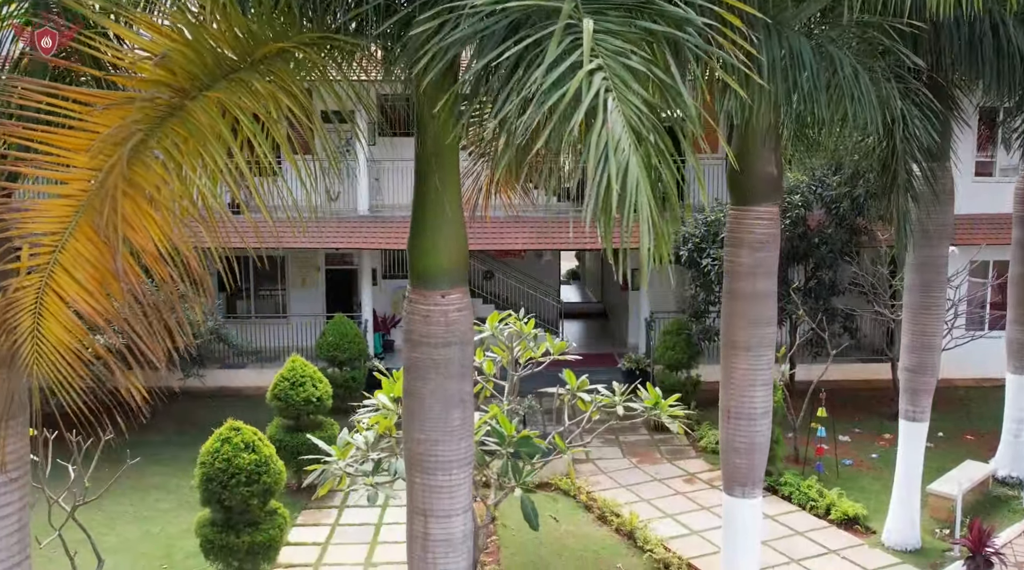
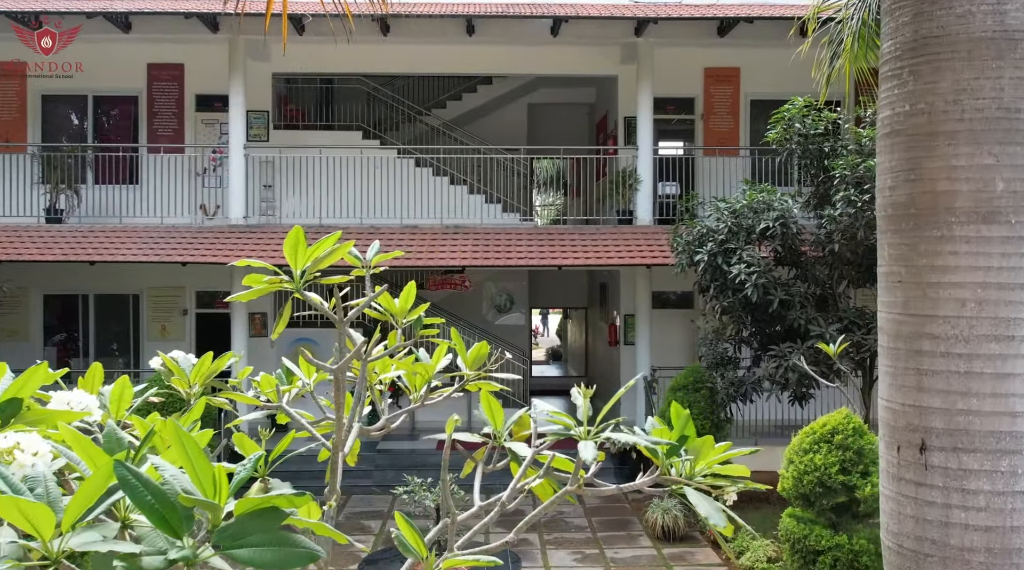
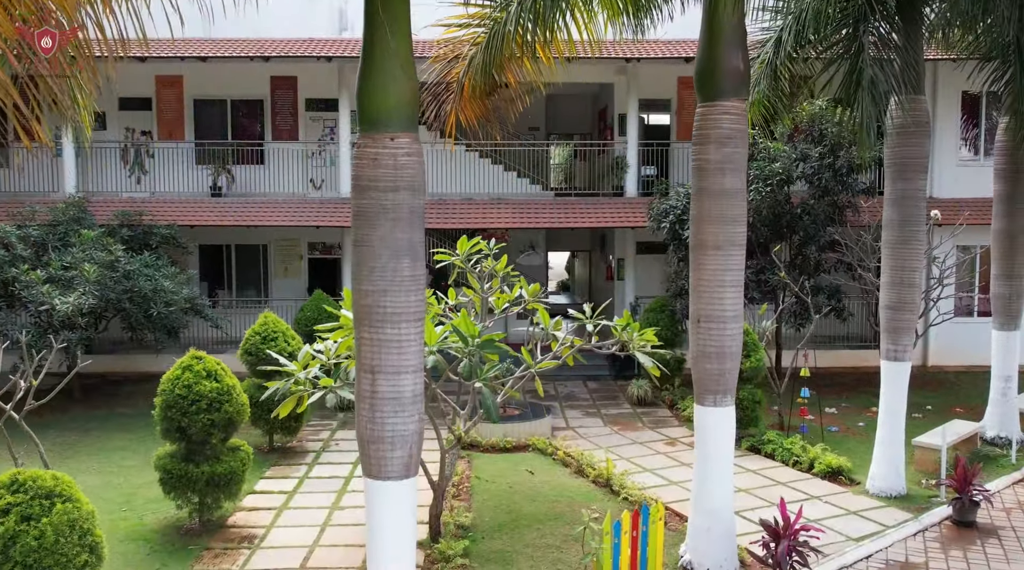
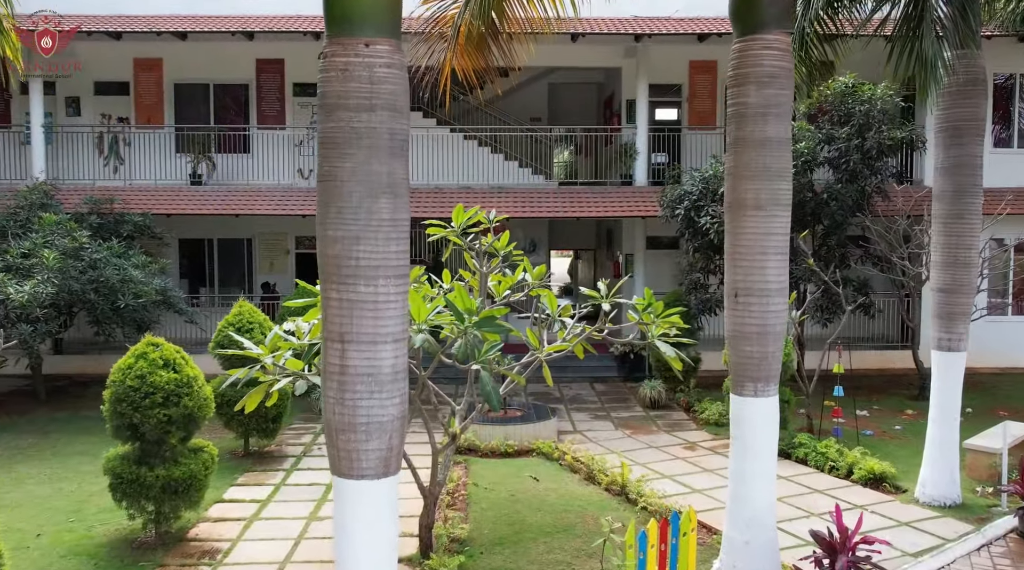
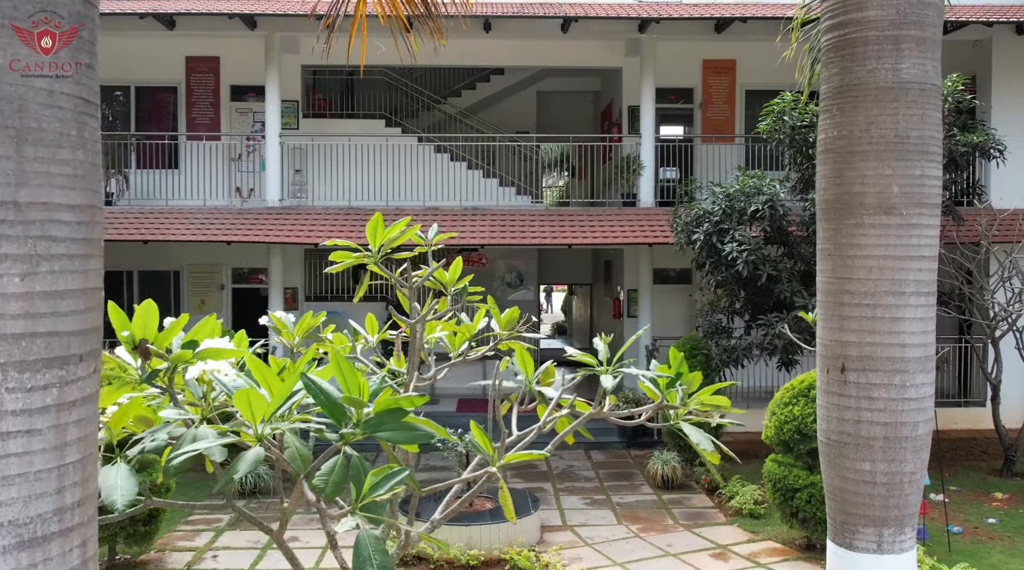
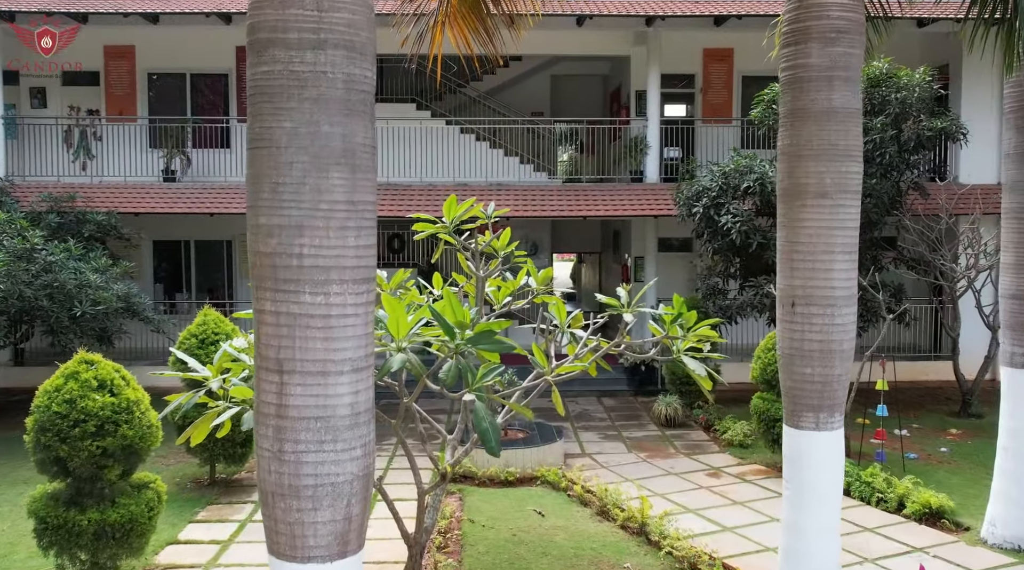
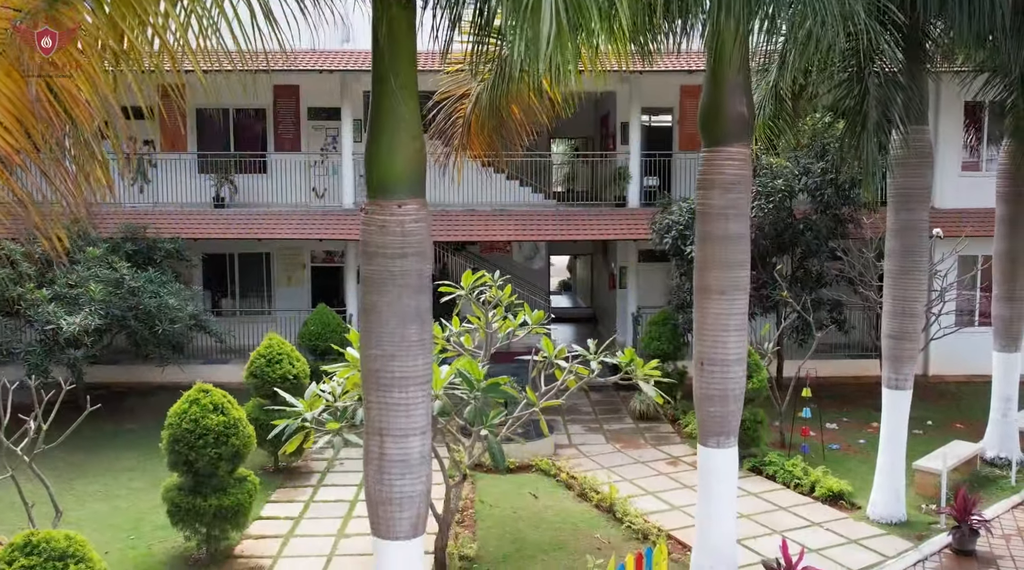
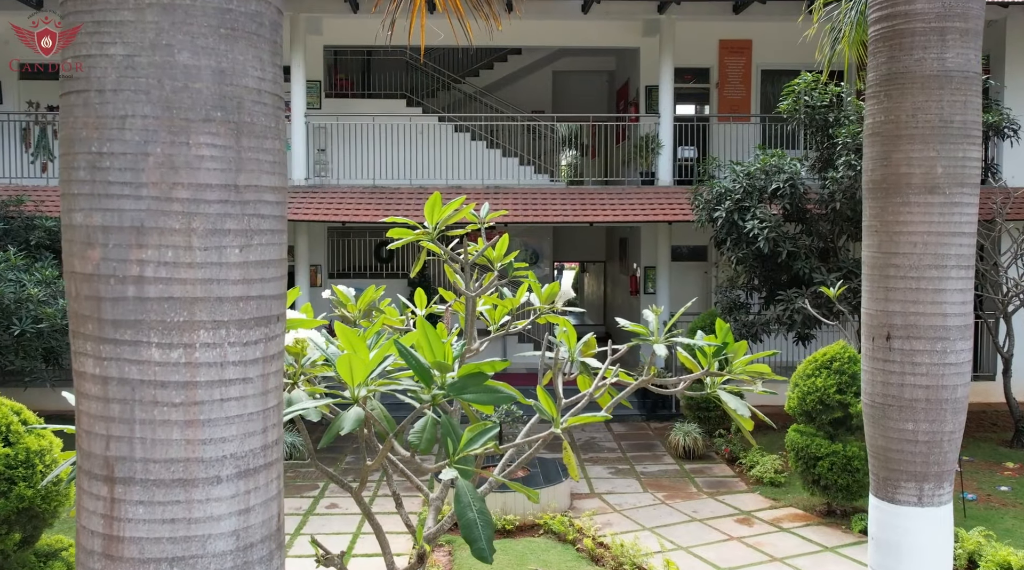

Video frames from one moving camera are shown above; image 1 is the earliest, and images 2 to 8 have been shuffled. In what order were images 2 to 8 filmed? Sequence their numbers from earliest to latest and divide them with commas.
7, 3, 4, 6, 8, 5, 2
